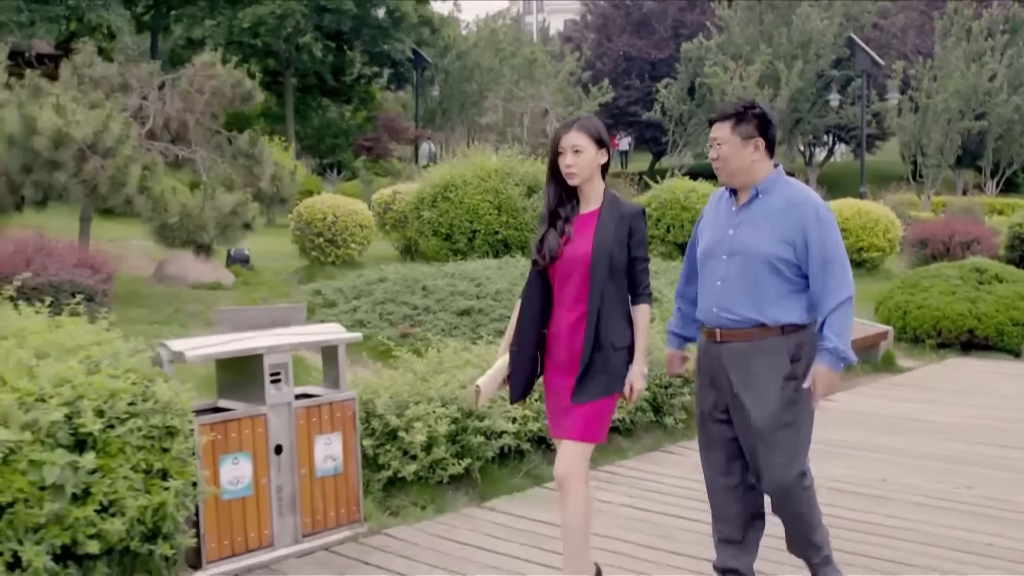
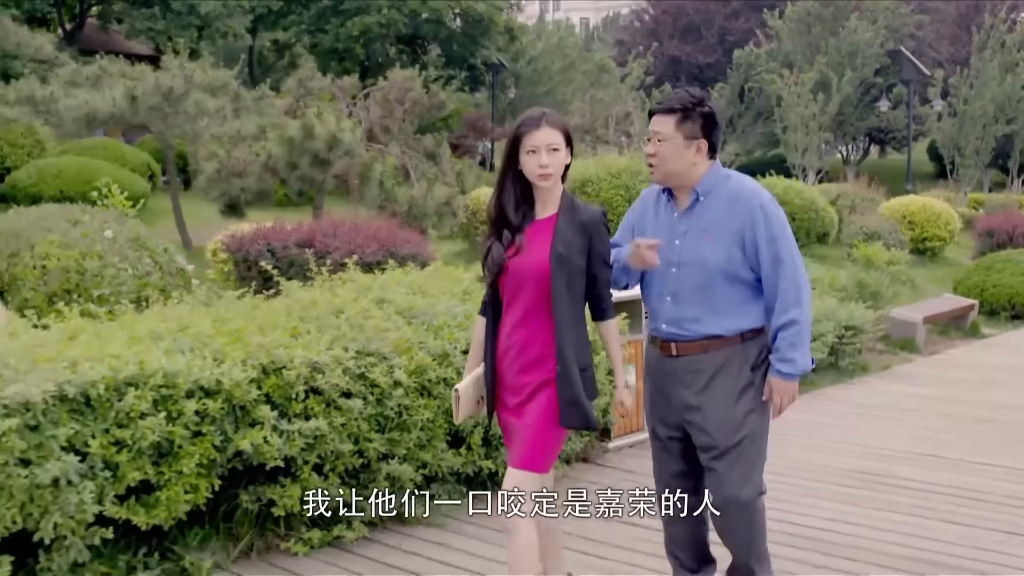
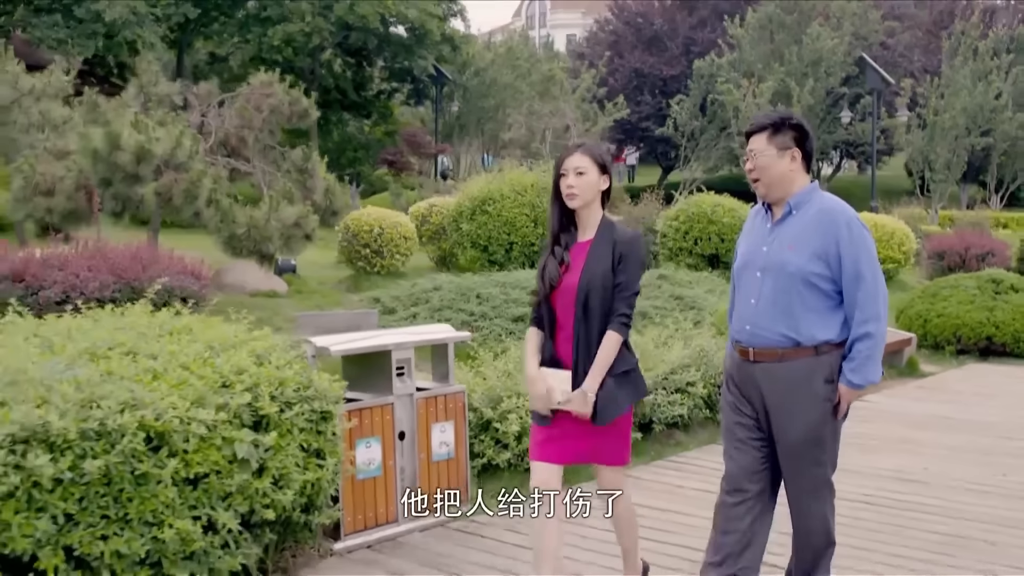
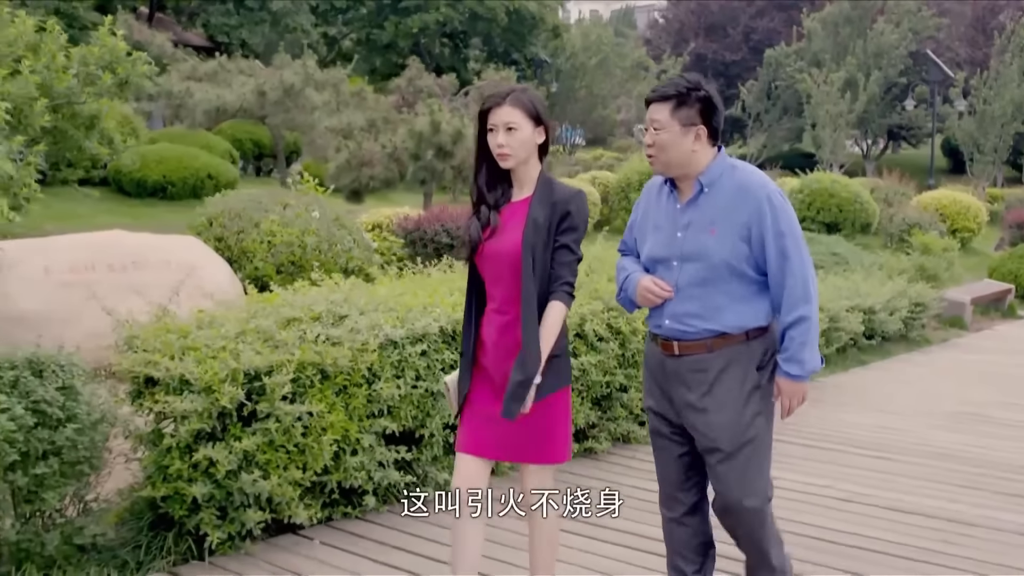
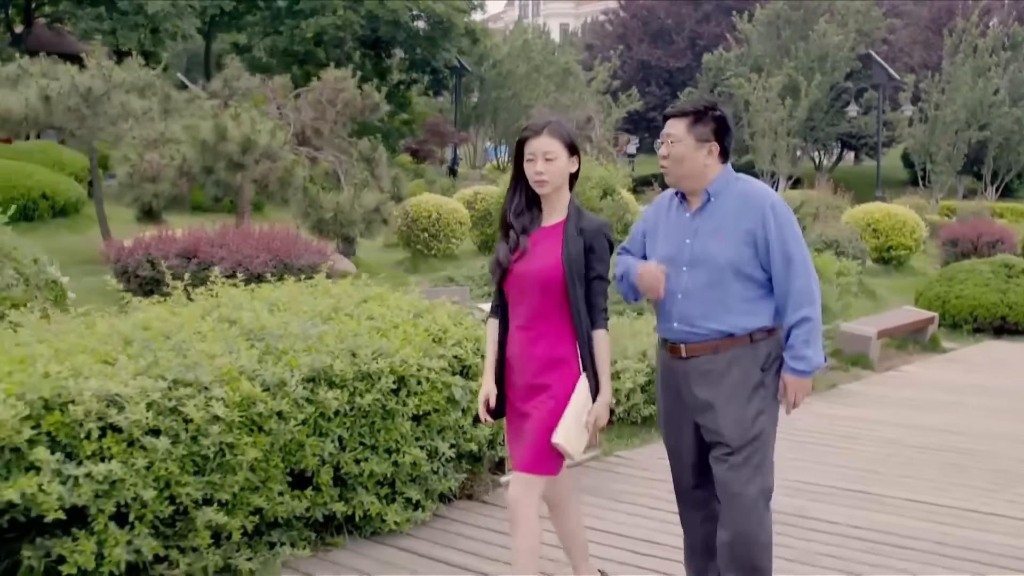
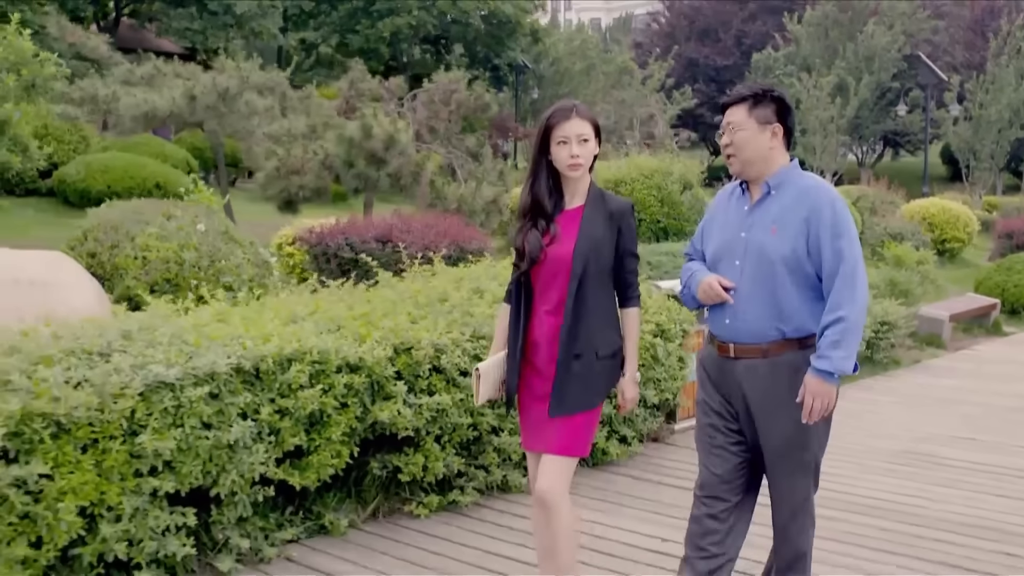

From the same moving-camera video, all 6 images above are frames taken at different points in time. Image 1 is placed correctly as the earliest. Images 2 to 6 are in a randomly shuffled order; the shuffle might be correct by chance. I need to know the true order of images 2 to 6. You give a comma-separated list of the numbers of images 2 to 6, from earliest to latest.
3, 5, 2, 6, 4
